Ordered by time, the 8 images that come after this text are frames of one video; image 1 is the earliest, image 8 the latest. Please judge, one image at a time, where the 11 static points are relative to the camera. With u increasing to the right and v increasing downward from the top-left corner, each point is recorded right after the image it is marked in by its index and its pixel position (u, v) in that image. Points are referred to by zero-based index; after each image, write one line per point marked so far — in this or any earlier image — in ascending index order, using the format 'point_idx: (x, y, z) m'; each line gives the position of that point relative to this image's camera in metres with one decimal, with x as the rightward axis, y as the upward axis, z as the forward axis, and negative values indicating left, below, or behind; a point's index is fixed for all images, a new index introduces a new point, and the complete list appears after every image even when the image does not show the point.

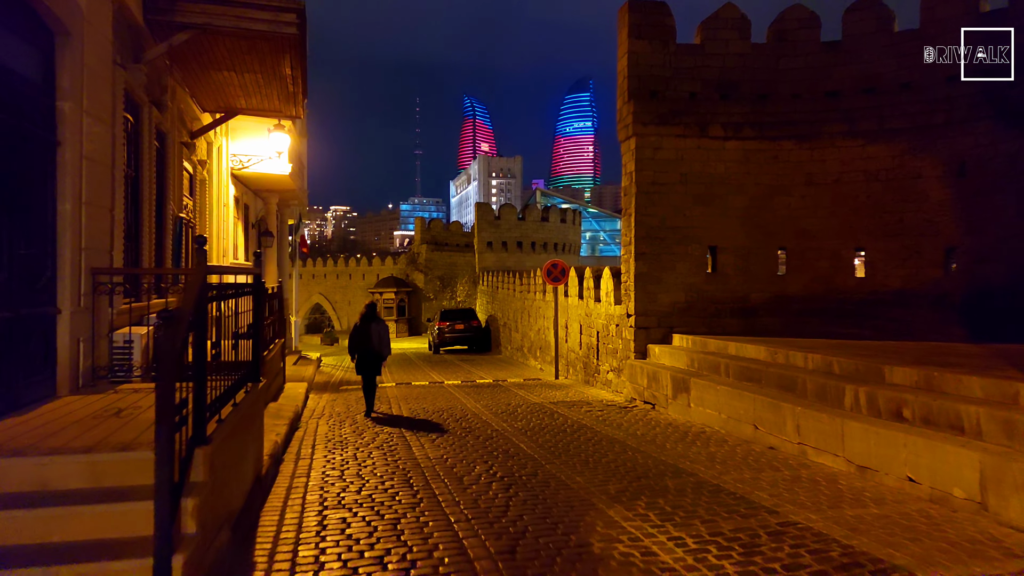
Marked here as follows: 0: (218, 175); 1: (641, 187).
0: (-4.5, +1.7, +12.7) m
1: (+1.6, +1.3, +10.4) m
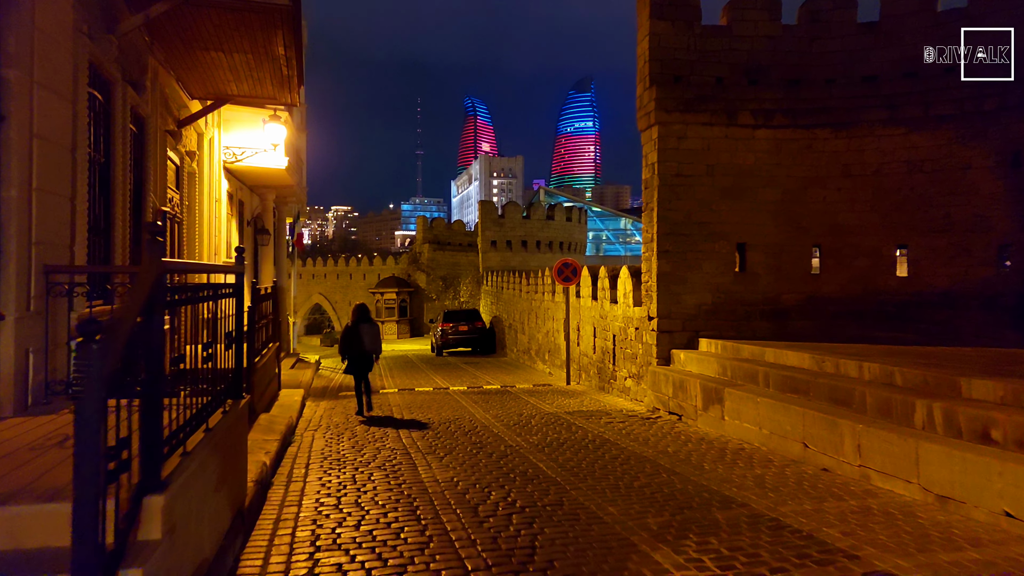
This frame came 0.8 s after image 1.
0: (-4.3, +1.7, +12.0) m
1: (+1.7, +1.3, +9.6) m
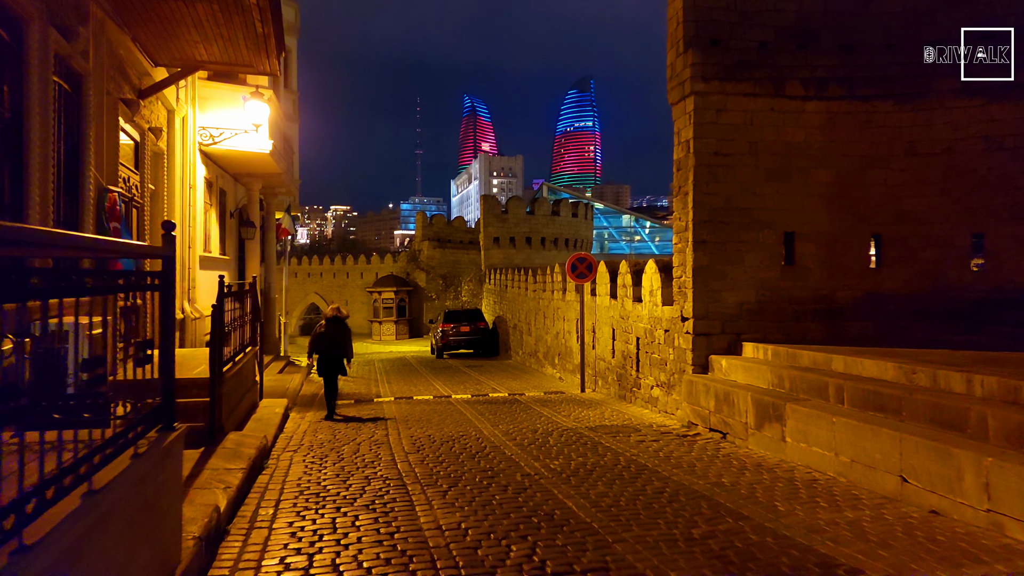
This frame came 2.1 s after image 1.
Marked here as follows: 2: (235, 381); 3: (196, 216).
0: (-4.2, +1.7, +10.6) m
1: (+1.9, +1.3, +8.3) m
2: (-2.6, -0.9, +8.0) m
3: (-4.3, +1.0, +11.4) m
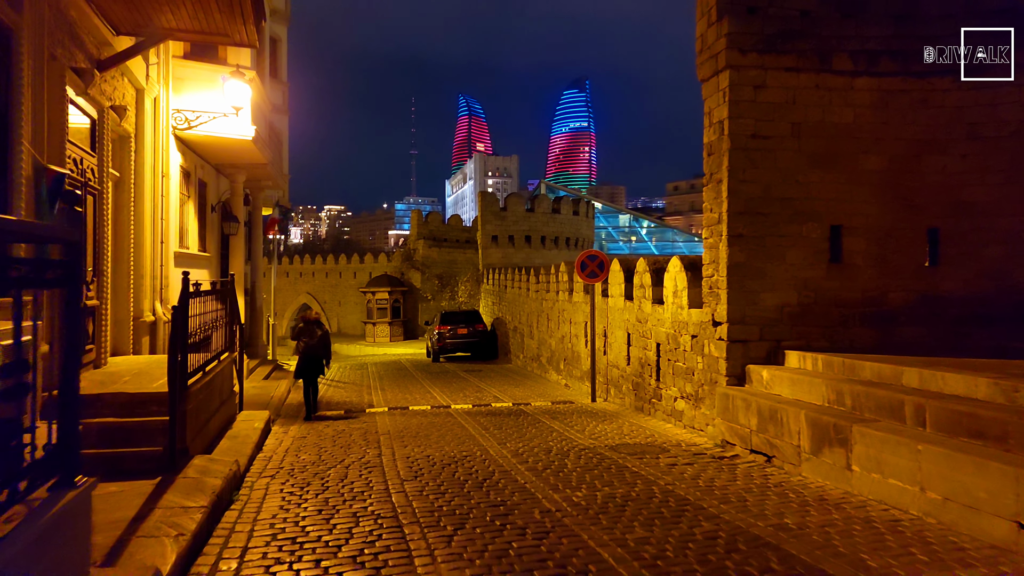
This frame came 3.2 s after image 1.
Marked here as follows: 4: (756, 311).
0: (-4.1, +1.7, +9.6) m
1: (+2.0, +1.3, +7.3) m
2: (-2.6, -0.9, +7.0) m
3: (-4.2, +1.0, +10.4) m
4: (+2.1, -0.2, +7.3) m
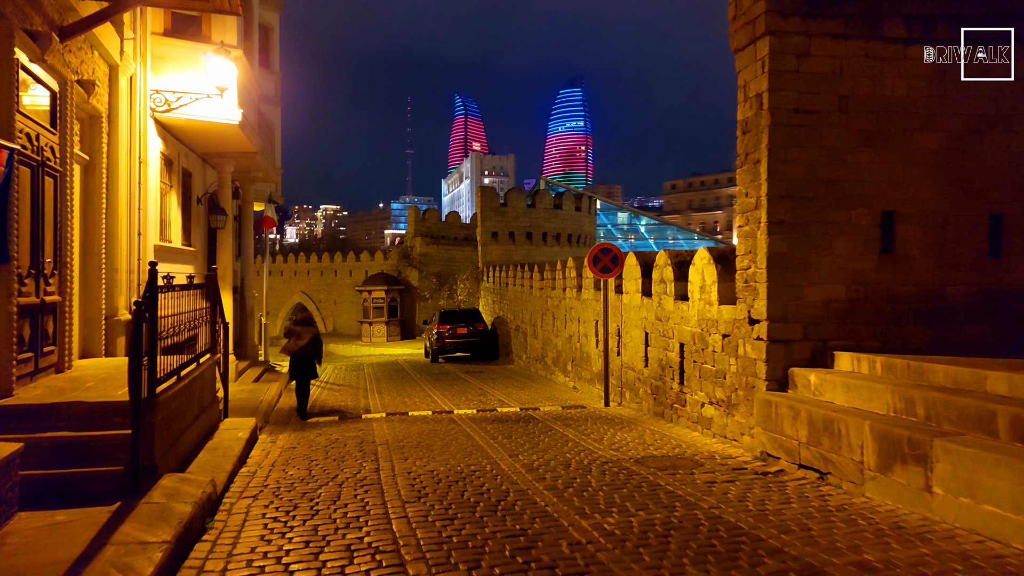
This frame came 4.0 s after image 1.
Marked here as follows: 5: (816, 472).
0: (-4.0, +1.8, +8.8) m
1: (+2.1, +1.3, +6.5) m
2: (-2.4, -0.8, +6.2) m
3: (-4.1, +1.0, +9.6) m
4: (+2.2, -0.1, +6.5) m
5: (+2.0, -1.2, +5.6) m
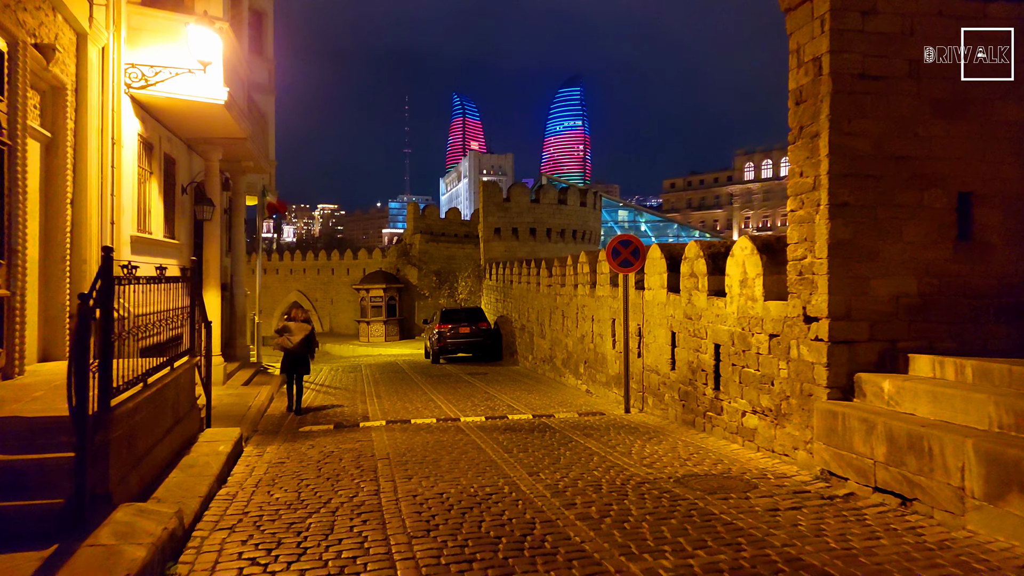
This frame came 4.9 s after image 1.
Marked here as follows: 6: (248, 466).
0: (-3.9, +1.8, +7.9) m
1: (+2.2, +1.4, +5.6) m
2: (-2.3, -0.8, +5.3) m
3: (-4.0, +1.1, +8.7) m
4: (+2.4, -0.1, +5.6) m
5: (+2.2, -1.2, +4.8) m
6: (-2.1, -1.4, +6.7) m
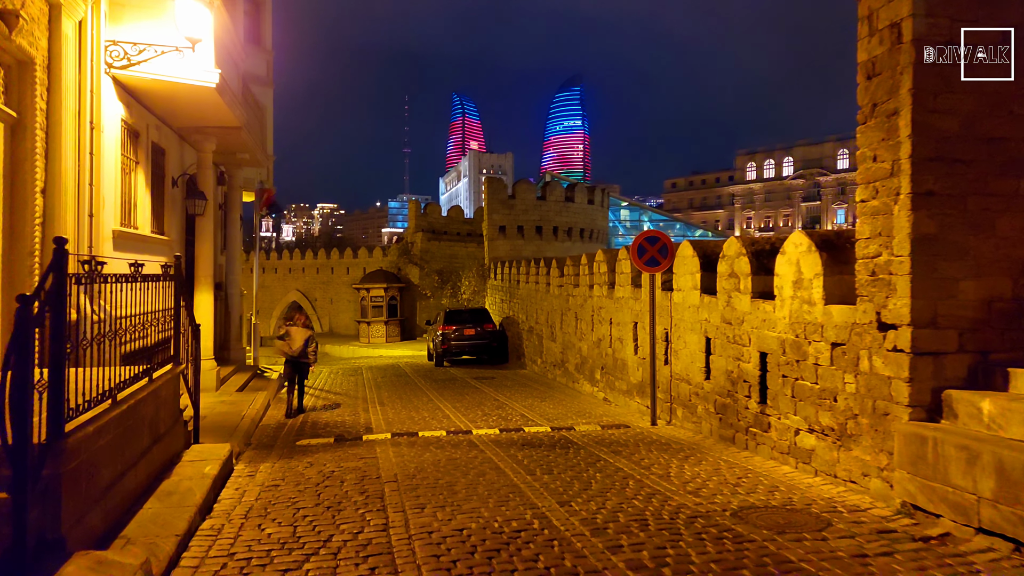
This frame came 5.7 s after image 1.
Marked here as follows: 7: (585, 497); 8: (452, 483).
0: (-3.7, +1.8, +7.1) m
1: (+2.4, +1.4, +4.8) m
2: (-2.1, -0.8, +4.5) m
3: (-3.8, +1.1, +7.9) m
4: (+2.6, -0.1, +4.9) m
5: (+2.4, -1.2, +4.0) m
6: (-1.9, -1.4, +5.9) m
7: (+0.5, -1.3, +5.4) m
8: (-0.4, -1.4, +5.9) m
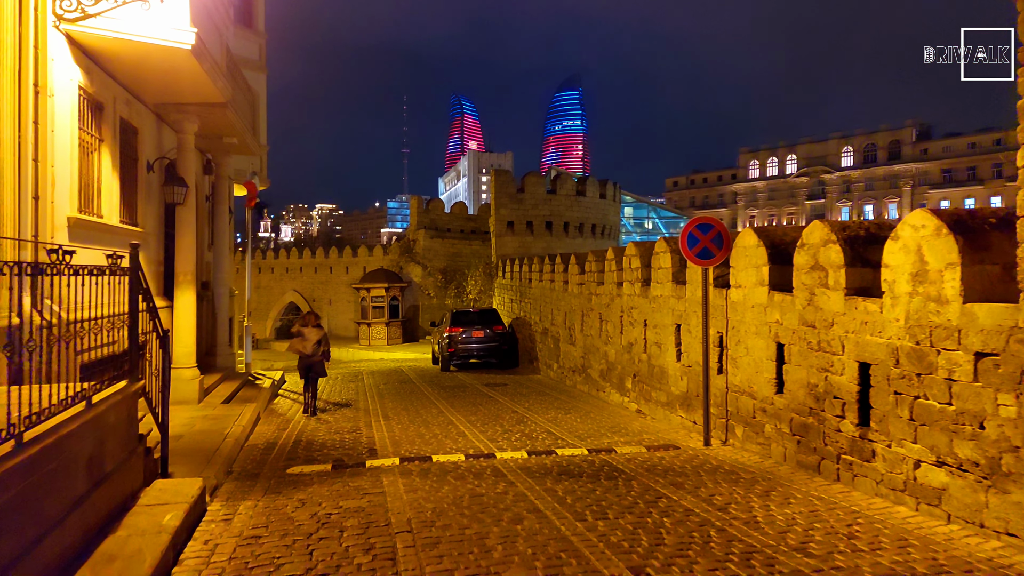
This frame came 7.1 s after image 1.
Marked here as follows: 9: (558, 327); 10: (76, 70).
0: (-3.5, +1.9, +5.8) m
1: (+2.6, +1.4, +3.6) m
2: (-1.9, -0.8, +3.2) m
3: (-3.6, +1.1, +6.6) m
4: (+2.8, -0.1, +3.6) m
5: (+2.6, -1.2, +2.7) m
6: (-1.7, -1.4, +4.6) m
7: (+0.7, -1.3, +4.1) m
8: (-0.2, -1.4, +4.6) m
9: (+0.8, -0.7, +15.0) m
10: (-3.6, +1.8, +6.9) m
